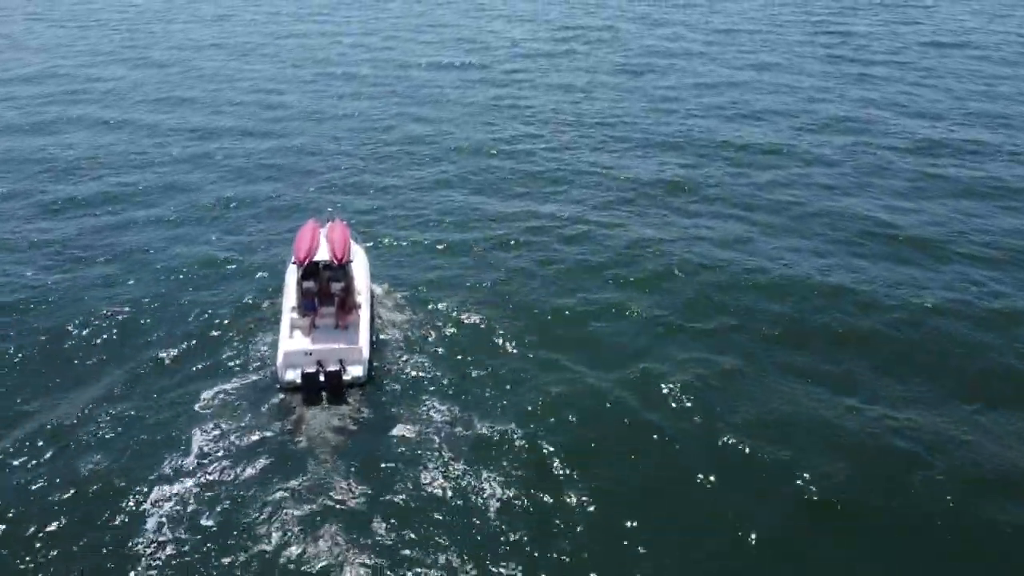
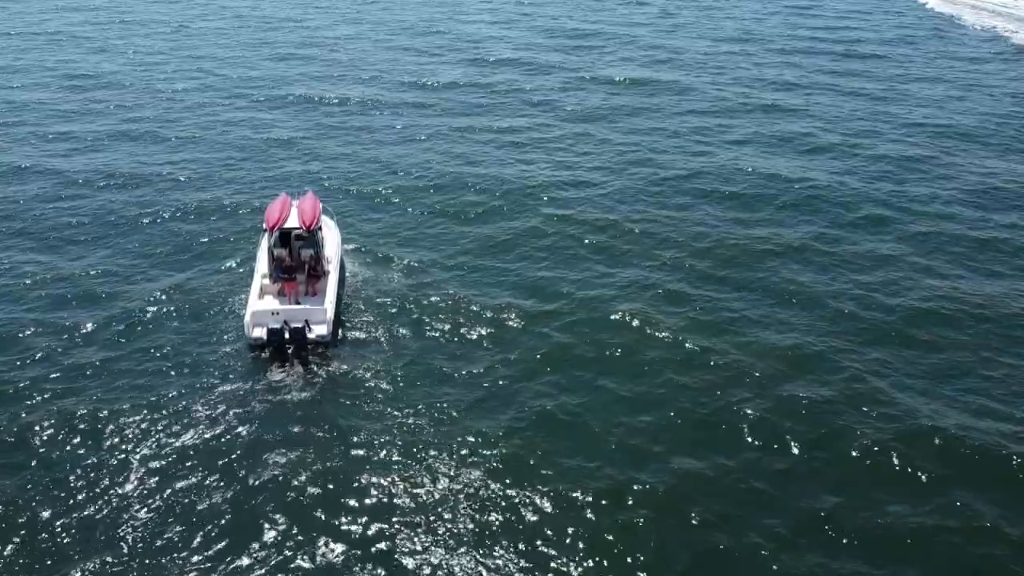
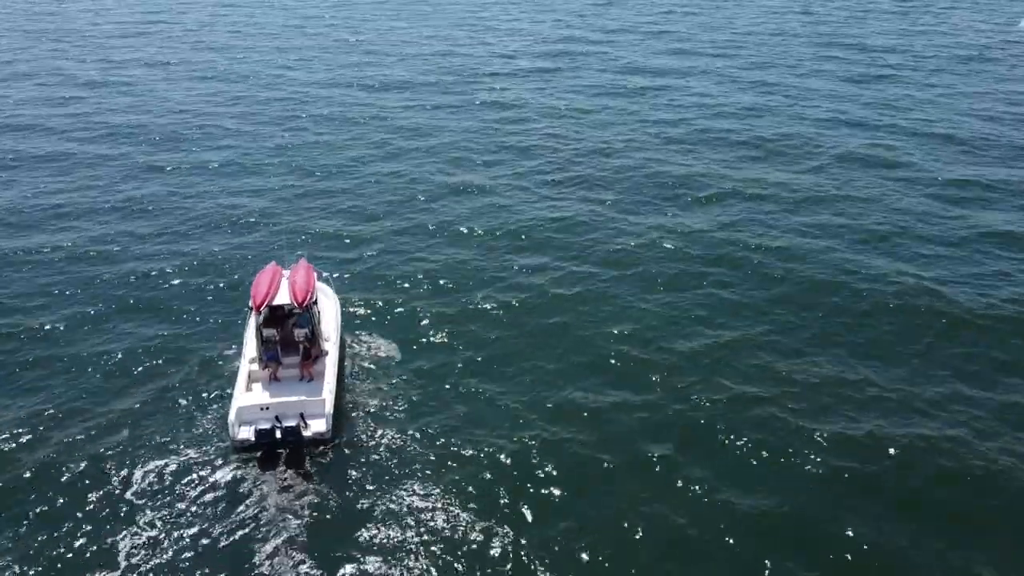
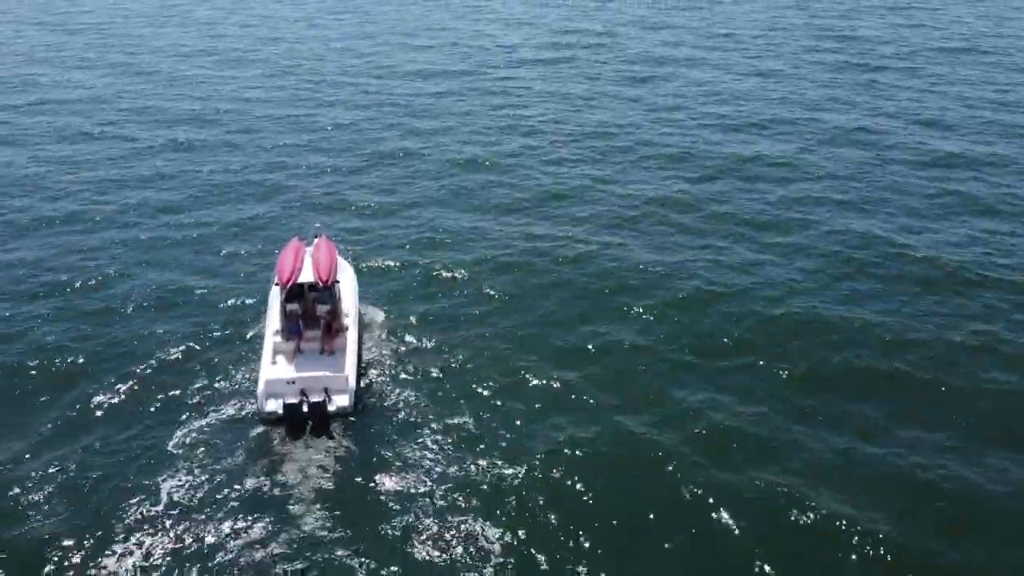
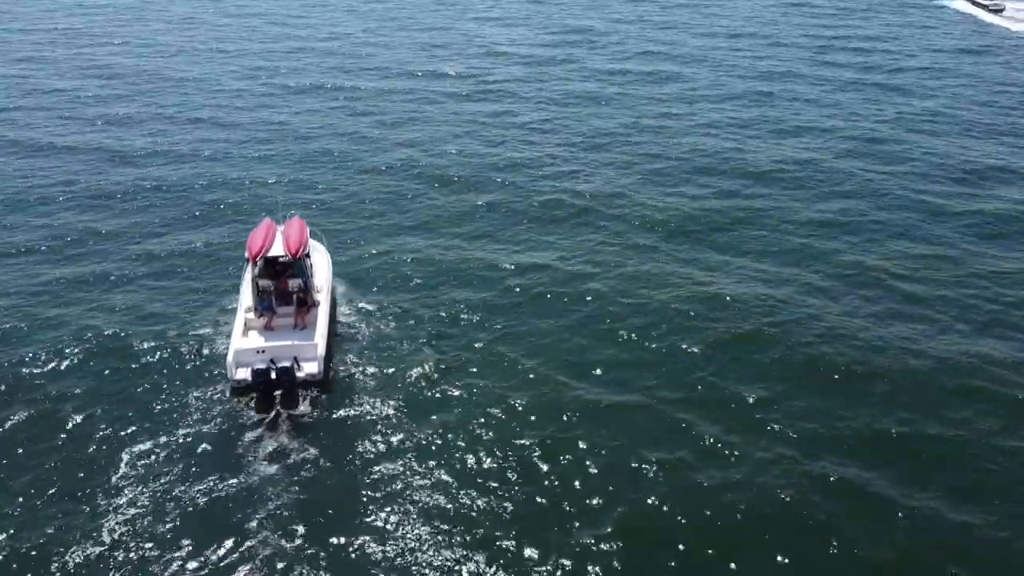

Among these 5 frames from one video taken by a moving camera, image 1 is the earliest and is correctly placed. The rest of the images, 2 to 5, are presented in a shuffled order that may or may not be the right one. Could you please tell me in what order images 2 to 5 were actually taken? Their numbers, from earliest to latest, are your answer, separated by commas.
4, 3, 5, 2
